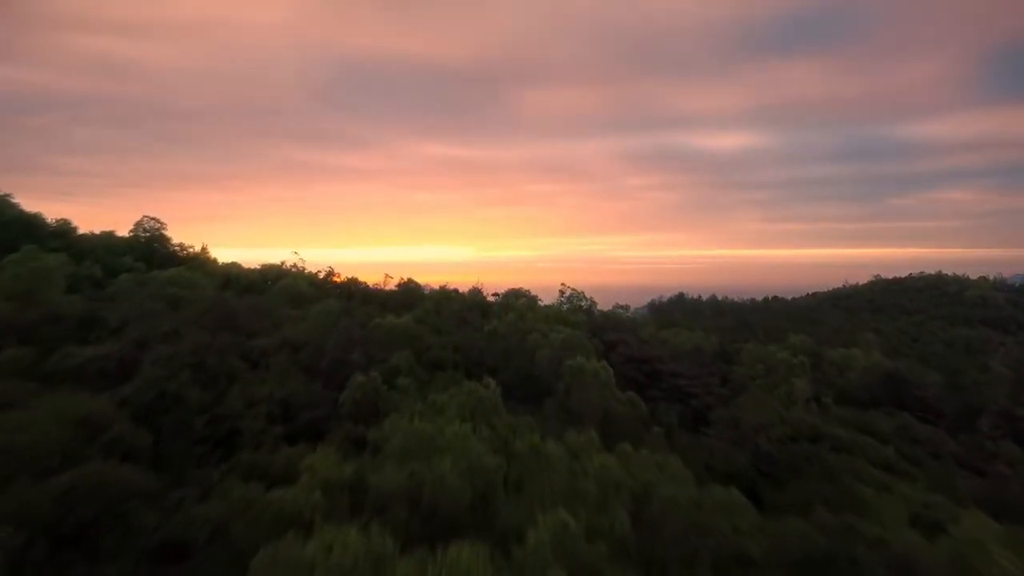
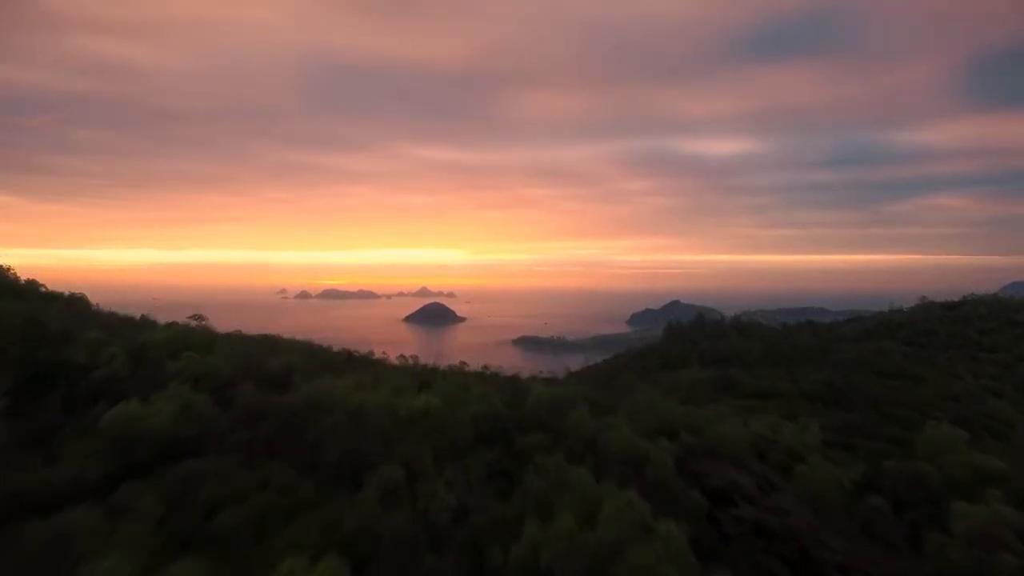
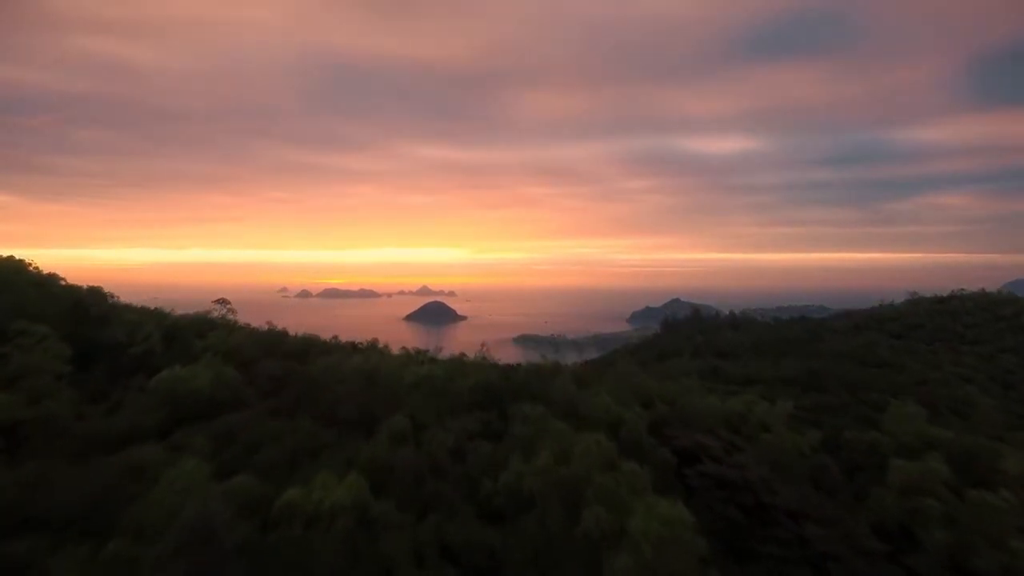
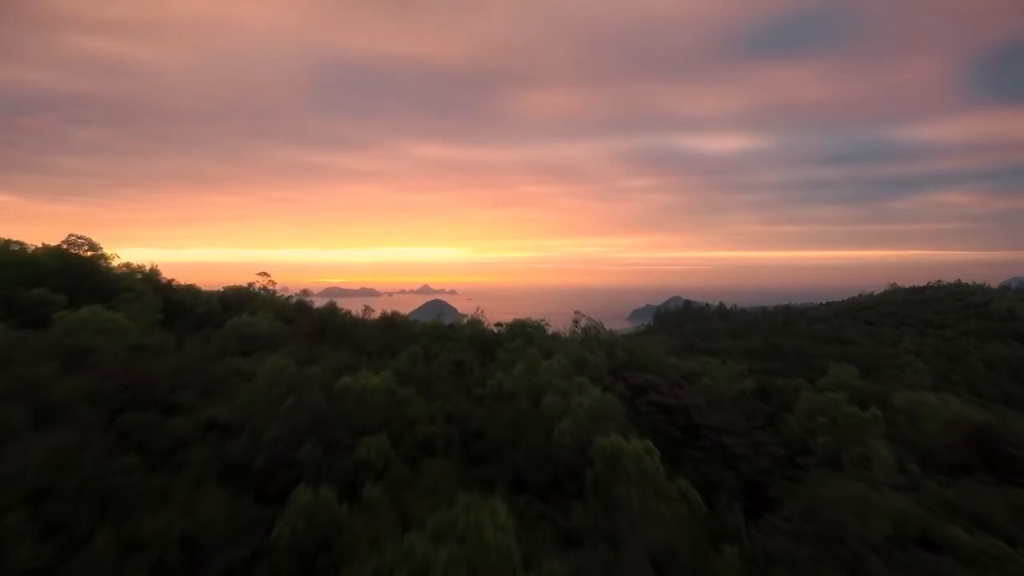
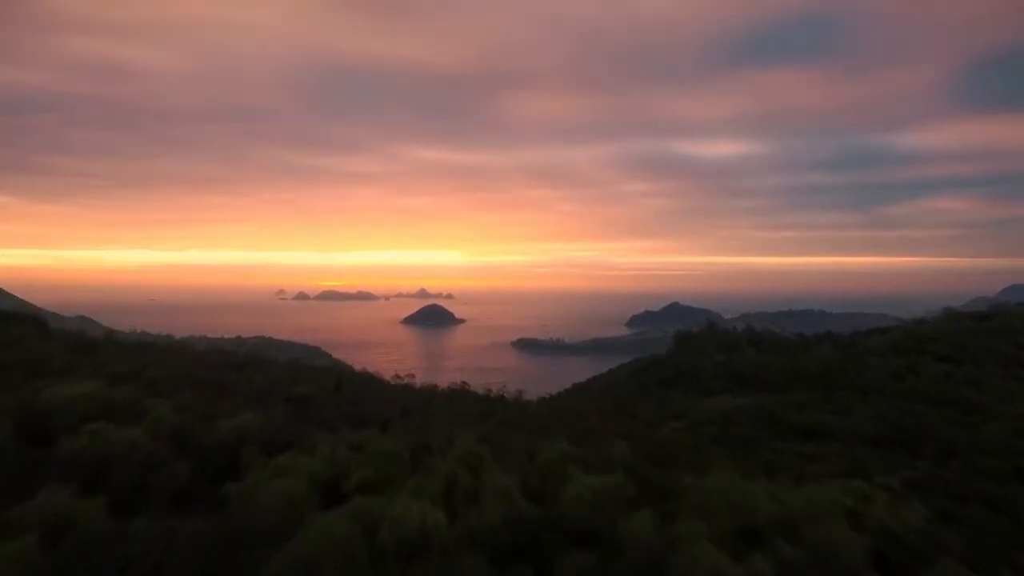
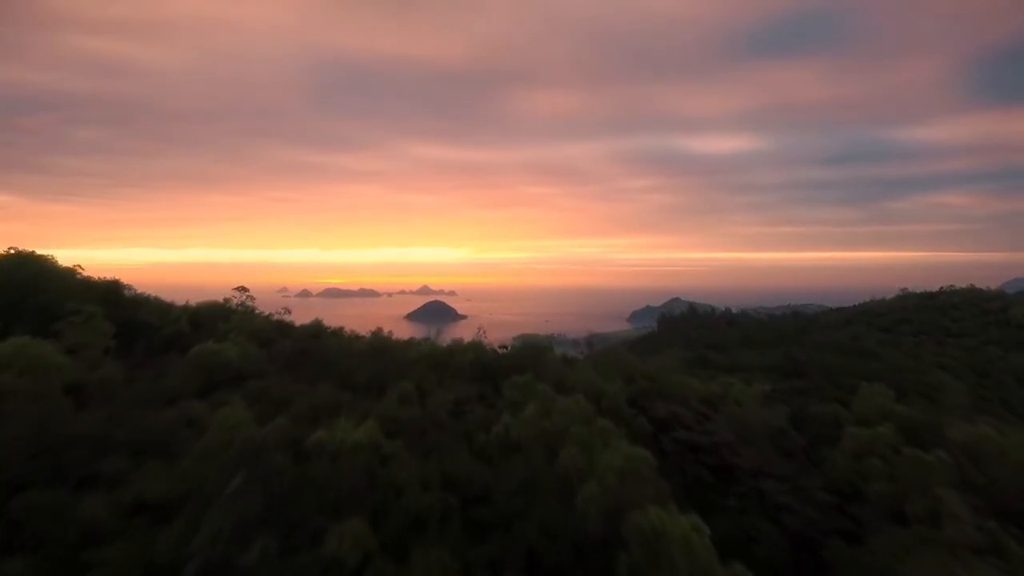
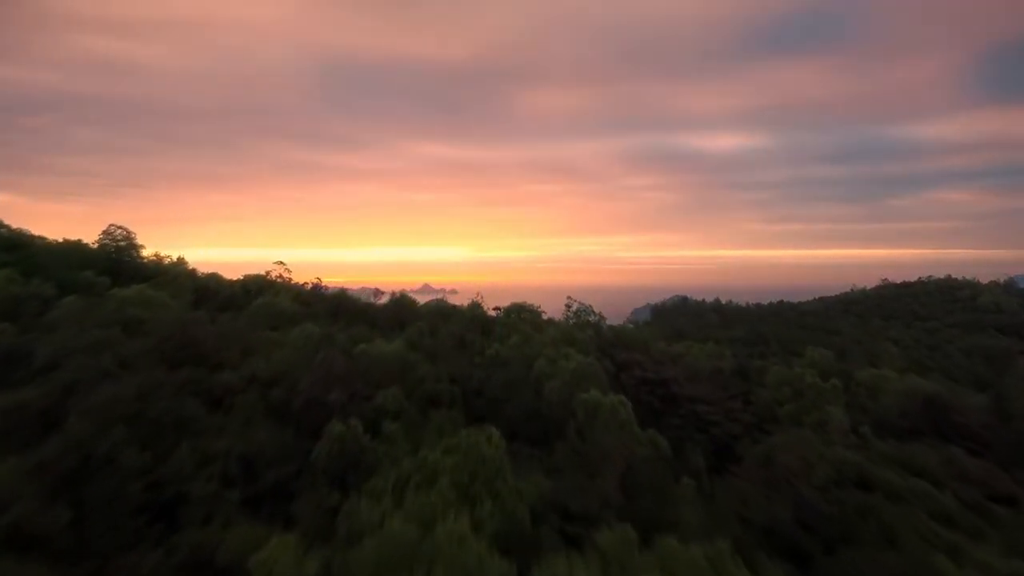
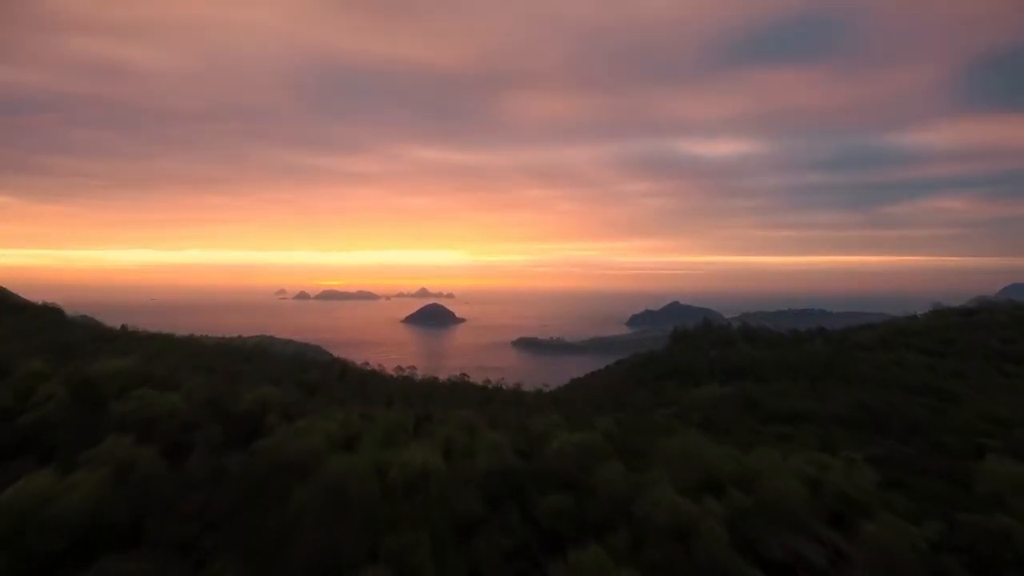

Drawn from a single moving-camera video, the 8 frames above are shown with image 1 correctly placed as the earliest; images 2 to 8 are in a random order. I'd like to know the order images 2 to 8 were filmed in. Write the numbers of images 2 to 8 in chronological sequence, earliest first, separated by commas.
7, 4, 6, 3, 2, 8, 5
